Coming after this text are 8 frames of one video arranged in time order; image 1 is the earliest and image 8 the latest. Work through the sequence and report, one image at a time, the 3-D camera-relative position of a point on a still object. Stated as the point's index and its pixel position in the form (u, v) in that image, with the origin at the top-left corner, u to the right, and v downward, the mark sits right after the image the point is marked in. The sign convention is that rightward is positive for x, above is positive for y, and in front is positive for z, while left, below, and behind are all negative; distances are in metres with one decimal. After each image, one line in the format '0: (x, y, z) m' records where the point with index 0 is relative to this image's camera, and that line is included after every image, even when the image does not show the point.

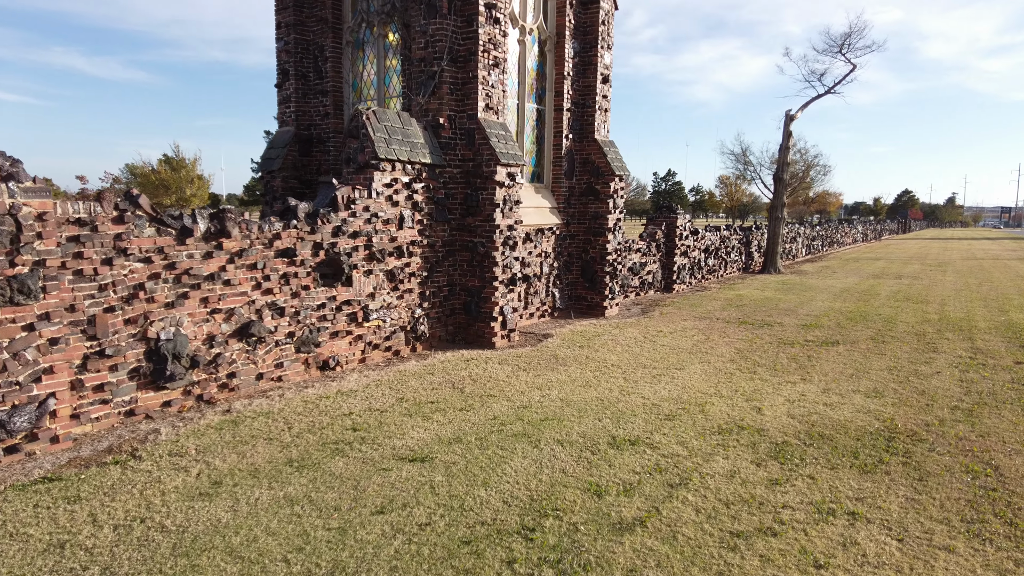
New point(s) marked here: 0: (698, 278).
0: (+5.0, +0.3, +16.7) m
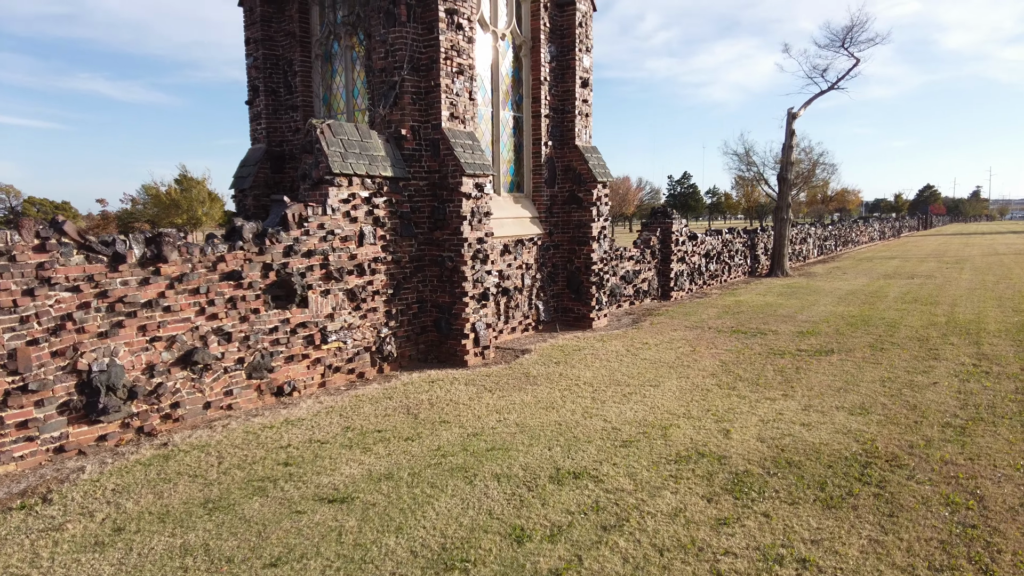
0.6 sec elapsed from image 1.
0: (+4.9, +0.1, +16.2) m
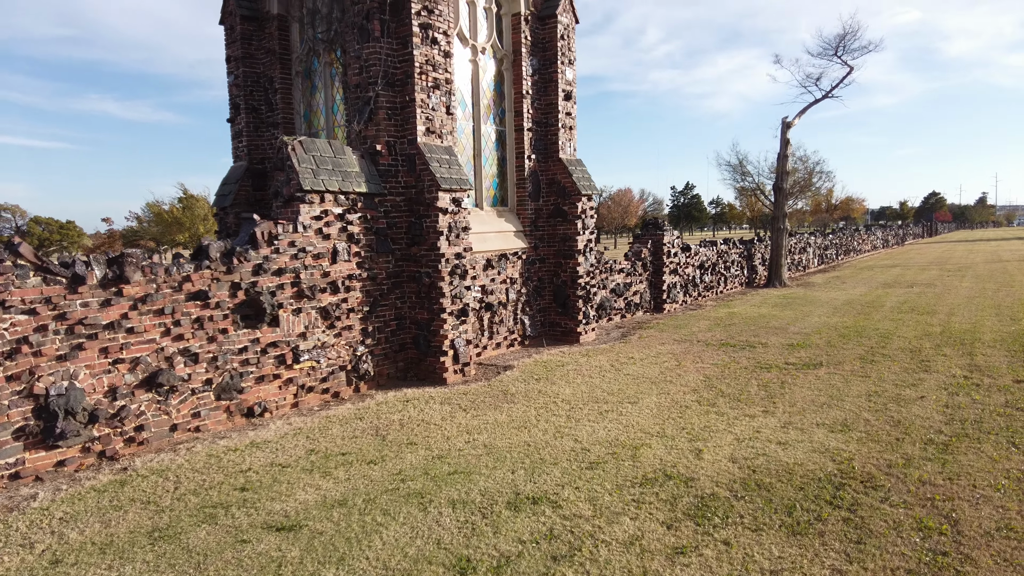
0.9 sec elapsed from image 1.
0: (+4.7, -0.2, +16.0) m
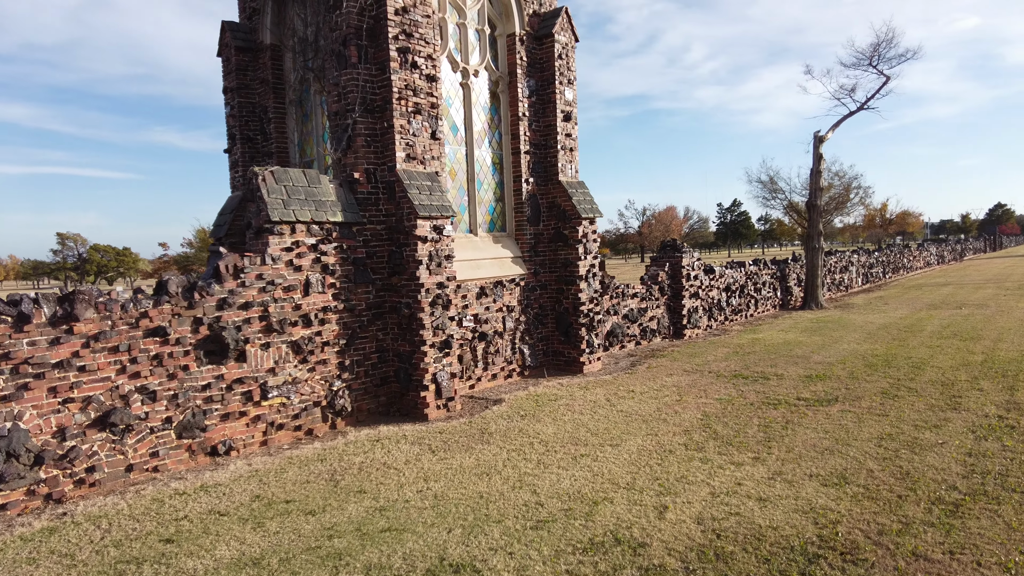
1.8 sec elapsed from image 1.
0: (+5.1, -0.8, +15.2) m
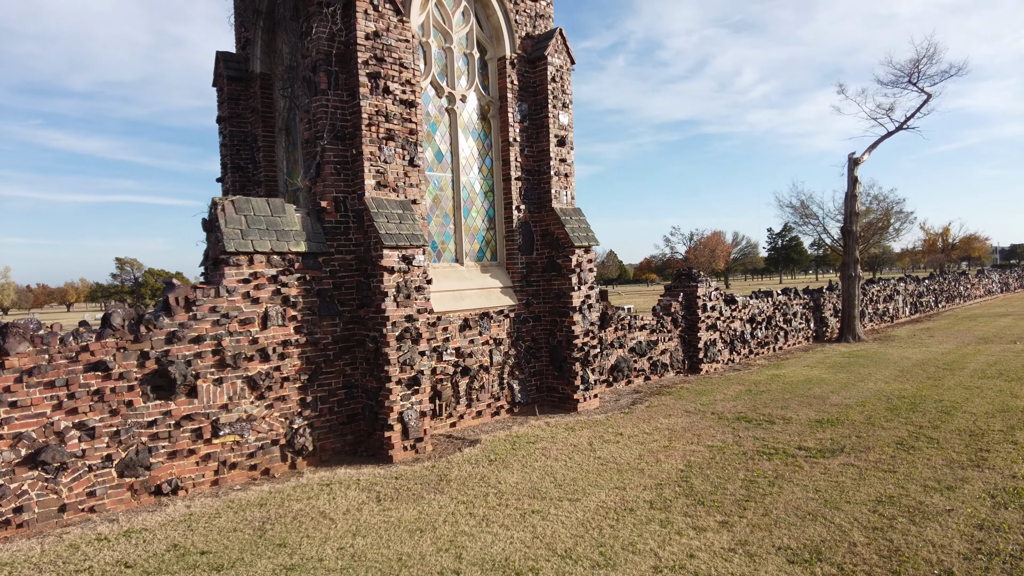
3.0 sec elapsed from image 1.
0: (+5.3, -1.5, +14.3) m
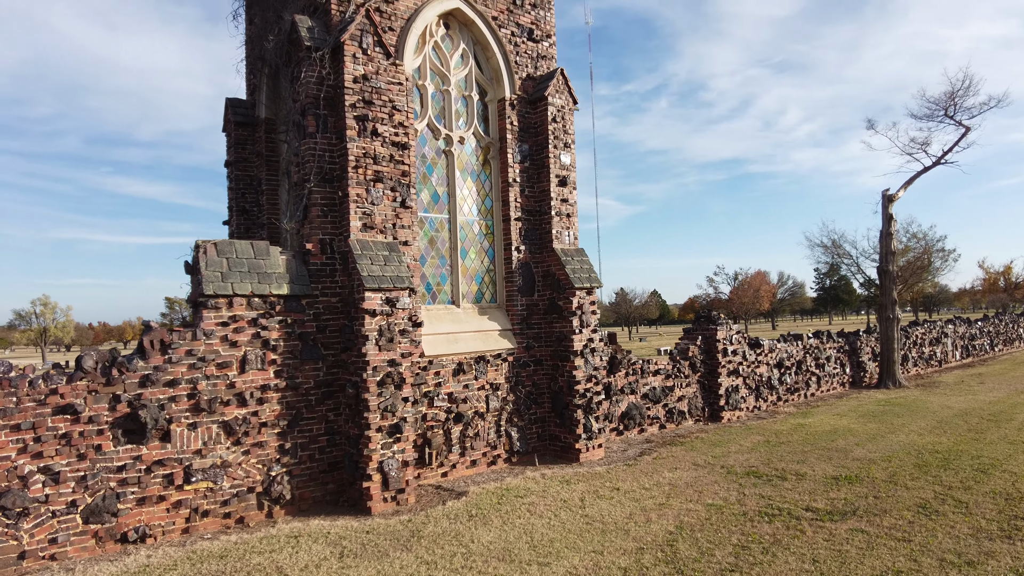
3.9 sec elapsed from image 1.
0: (+5.6, -2.5, +13.5) m
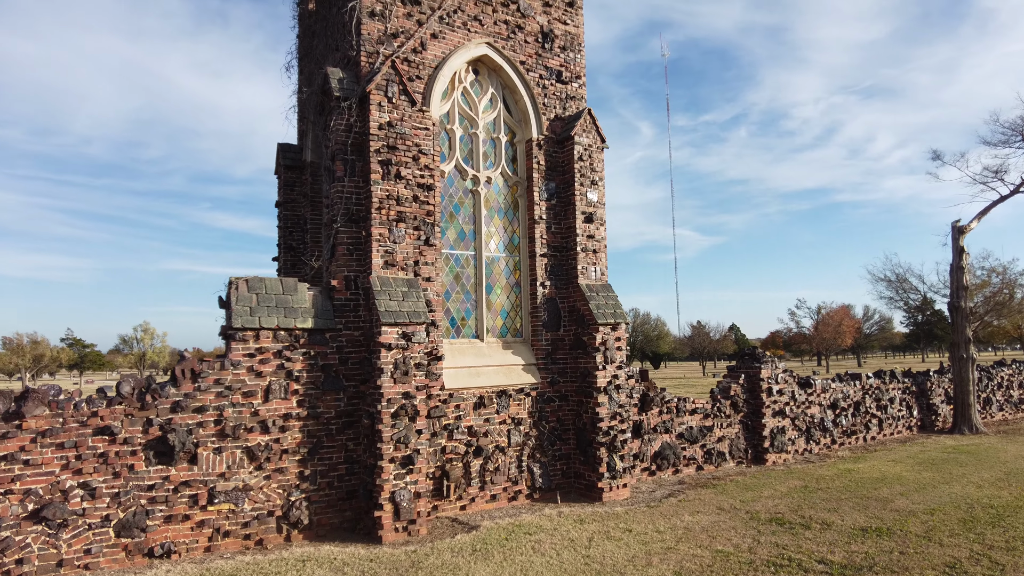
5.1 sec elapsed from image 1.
0: (+6.4, -3.2, +12.9) m
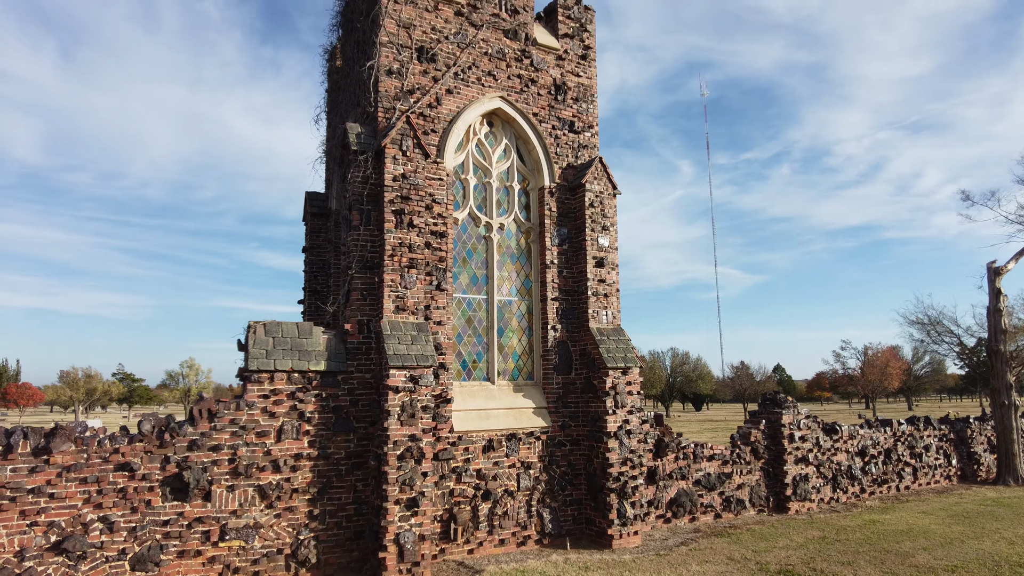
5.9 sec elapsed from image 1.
0: (+6.7, -4.1, +12.4) m
